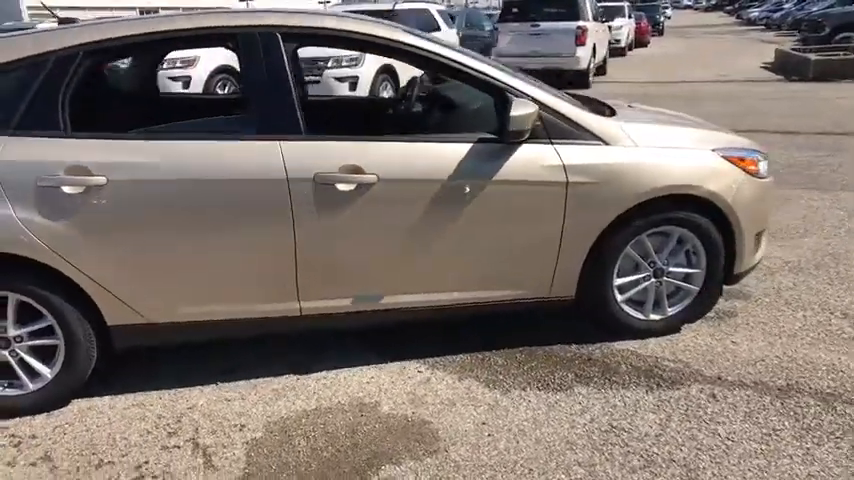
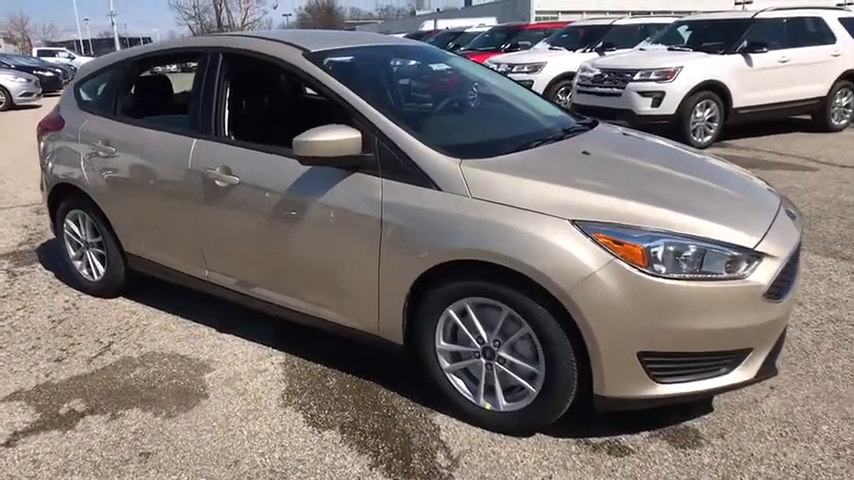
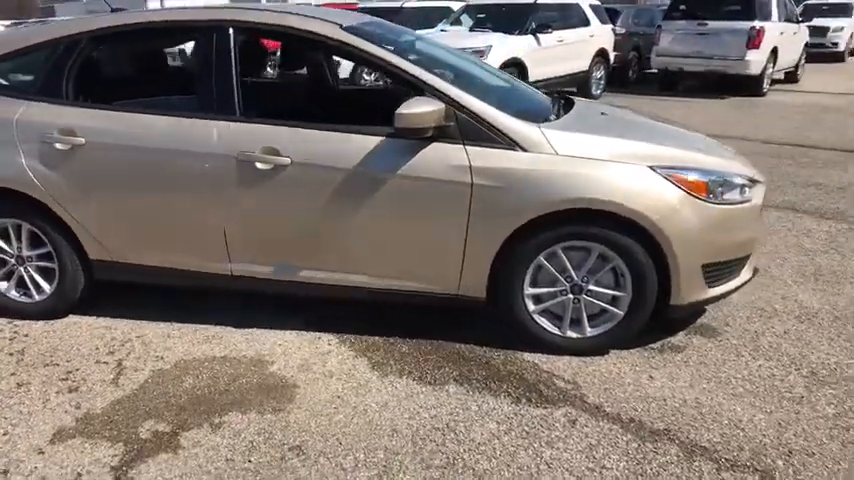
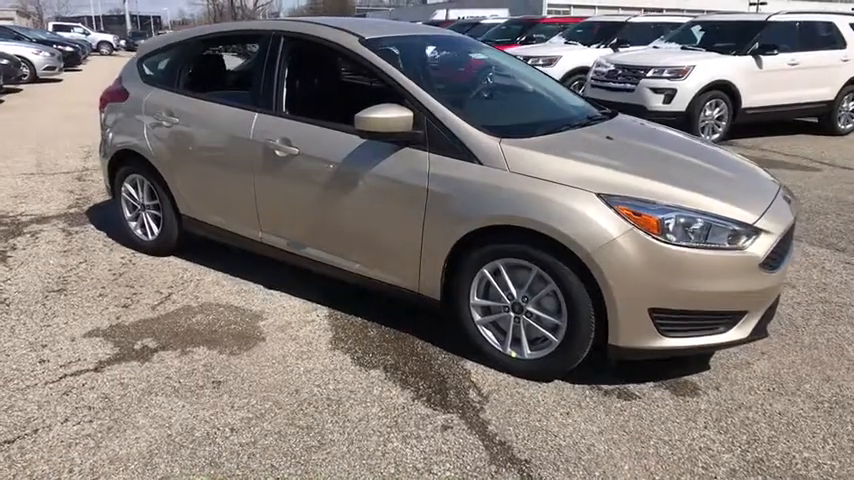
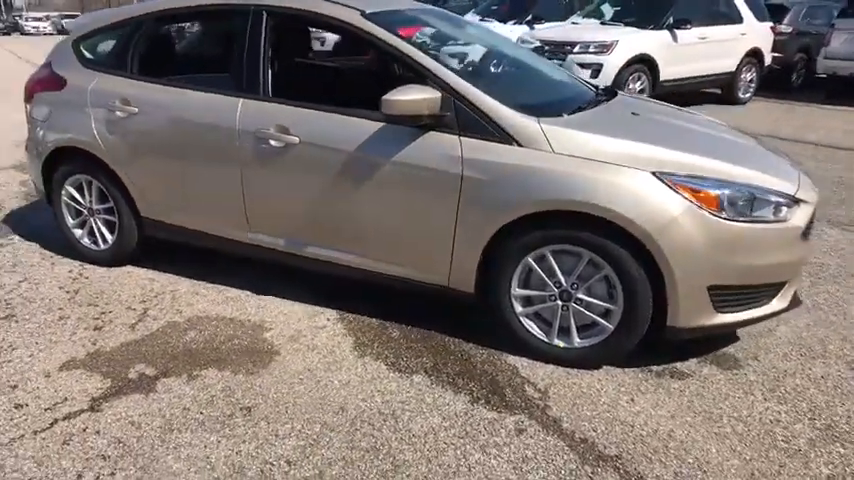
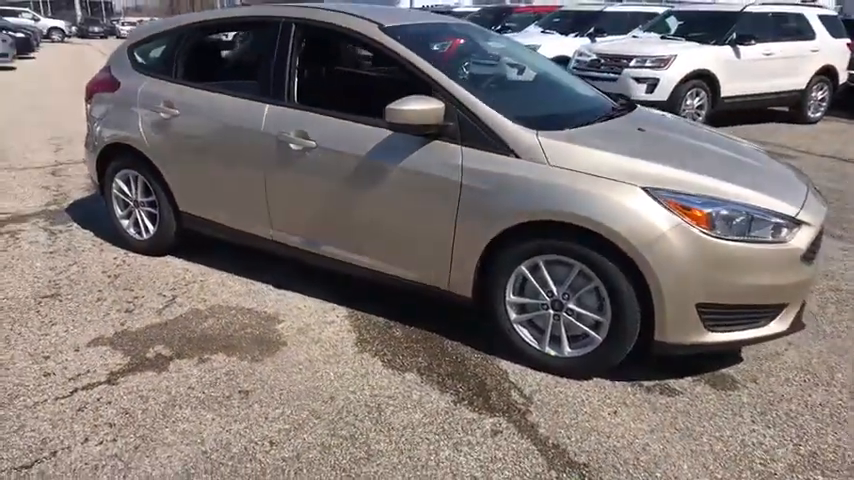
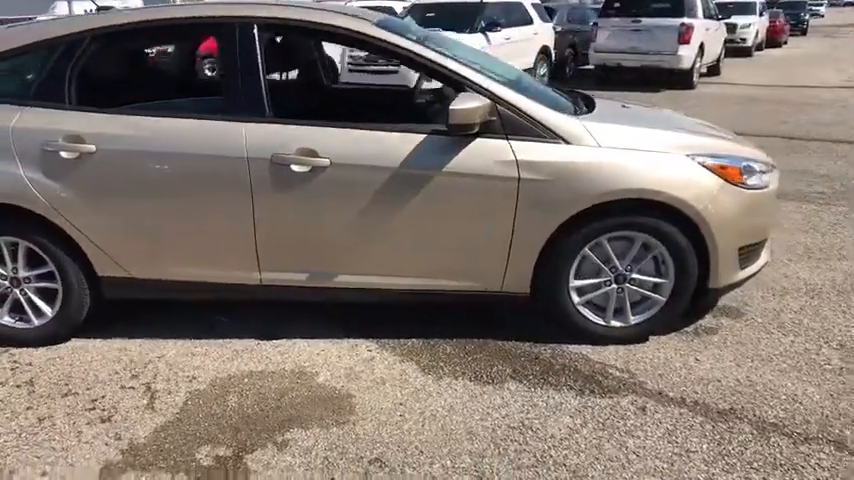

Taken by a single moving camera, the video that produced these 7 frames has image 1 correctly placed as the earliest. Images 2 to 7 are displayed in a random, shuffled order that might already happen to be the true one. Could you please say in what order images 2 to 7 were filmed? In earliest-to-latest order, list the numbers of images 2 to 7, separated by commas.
7, 3, 5, 6, 4, 2
